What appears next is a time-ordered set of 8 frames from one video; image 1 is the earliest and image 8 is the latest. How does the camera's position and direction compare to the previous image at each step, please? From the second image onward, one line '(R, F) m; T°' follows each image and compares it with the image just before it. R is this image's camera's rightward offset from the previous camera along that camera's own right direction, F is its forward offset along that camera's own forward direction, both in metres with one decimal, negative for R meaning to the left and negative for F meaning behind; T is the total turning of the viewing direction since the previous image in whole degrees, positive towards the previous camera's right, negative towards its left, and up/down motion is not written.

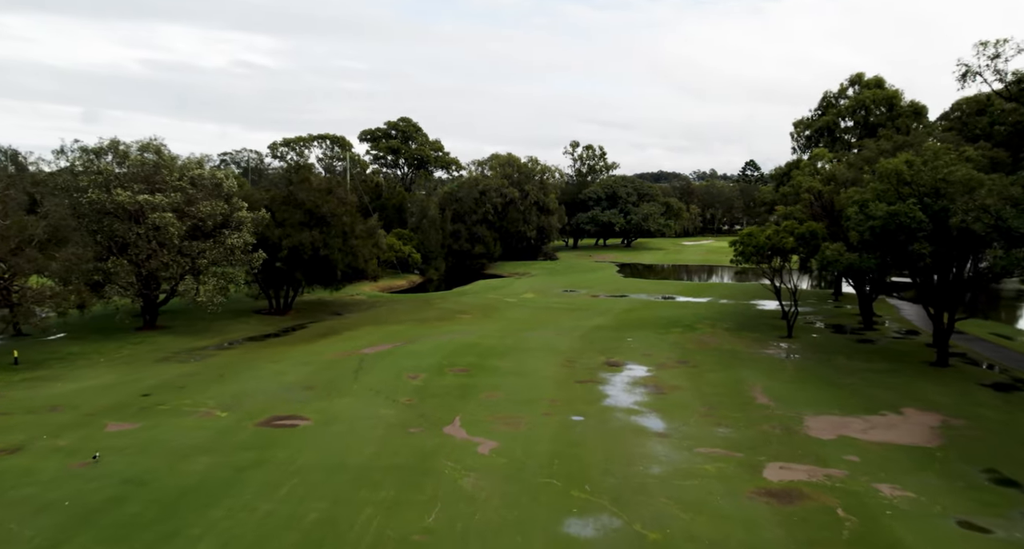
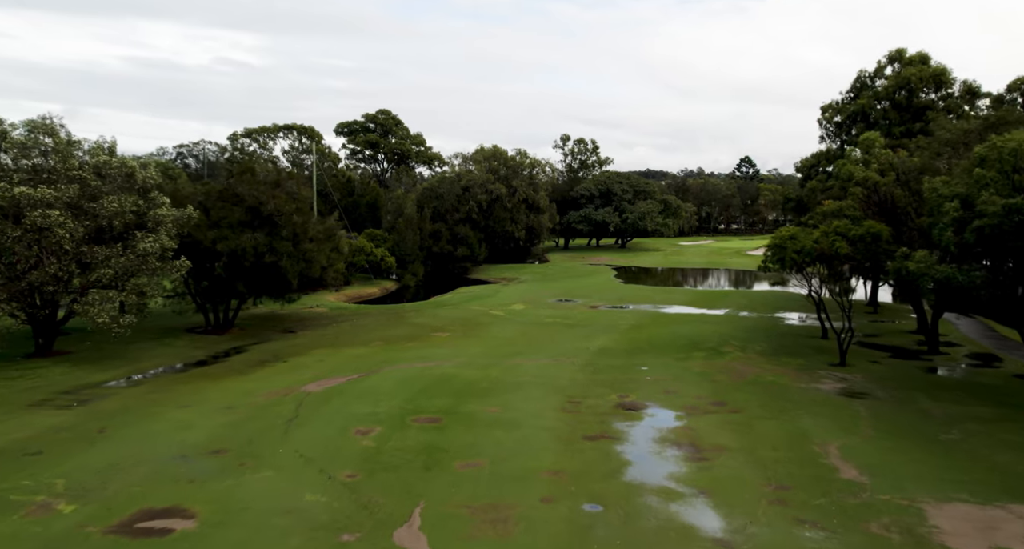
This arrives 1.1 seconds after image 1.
(0.0, +4.7) m; +1°
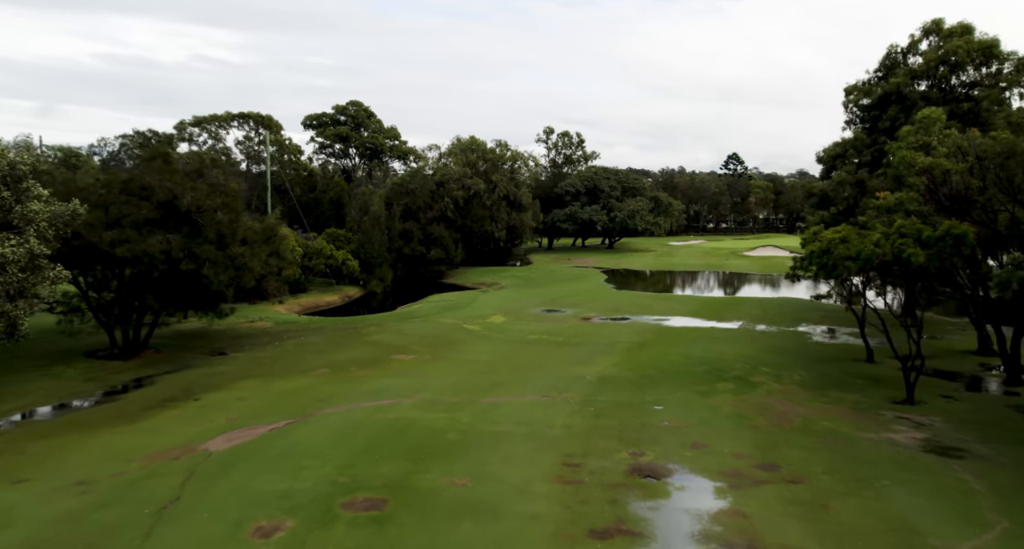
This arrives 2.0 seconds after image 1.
(+0.1, +4.3) m; +2°
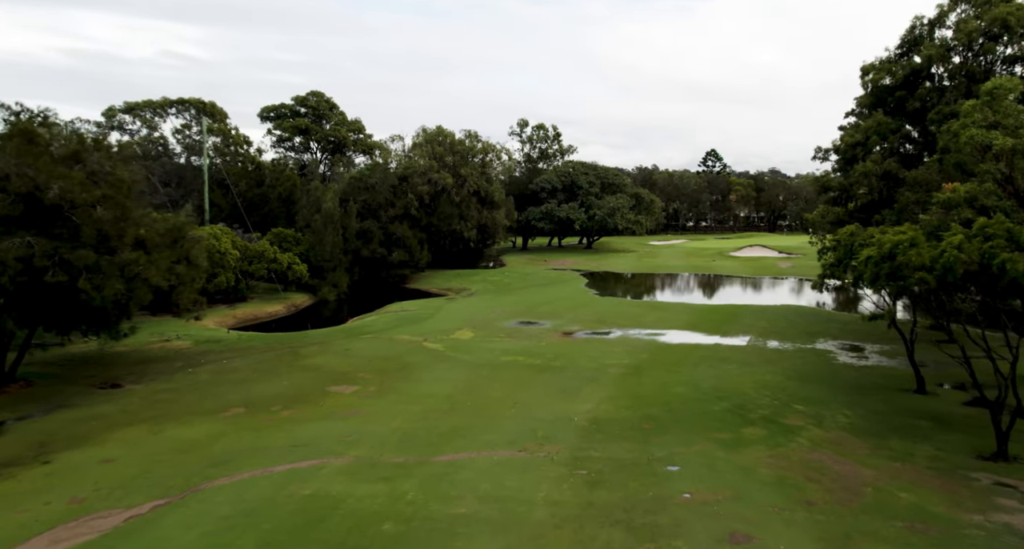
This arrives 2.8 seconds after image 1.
(+0.2, +3.9) m; +2°
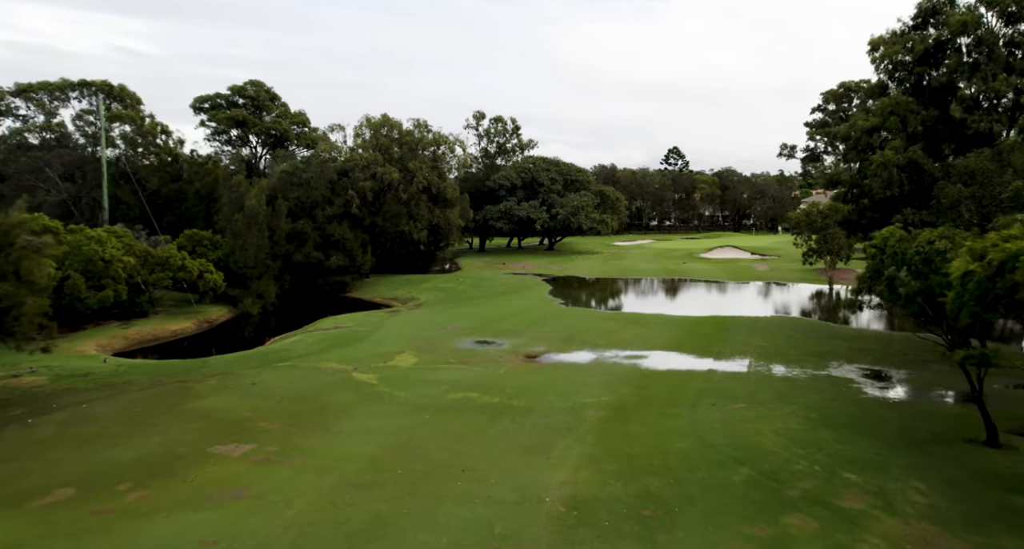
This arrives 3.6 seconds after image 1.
(+0.2, +4.0) m; +3°
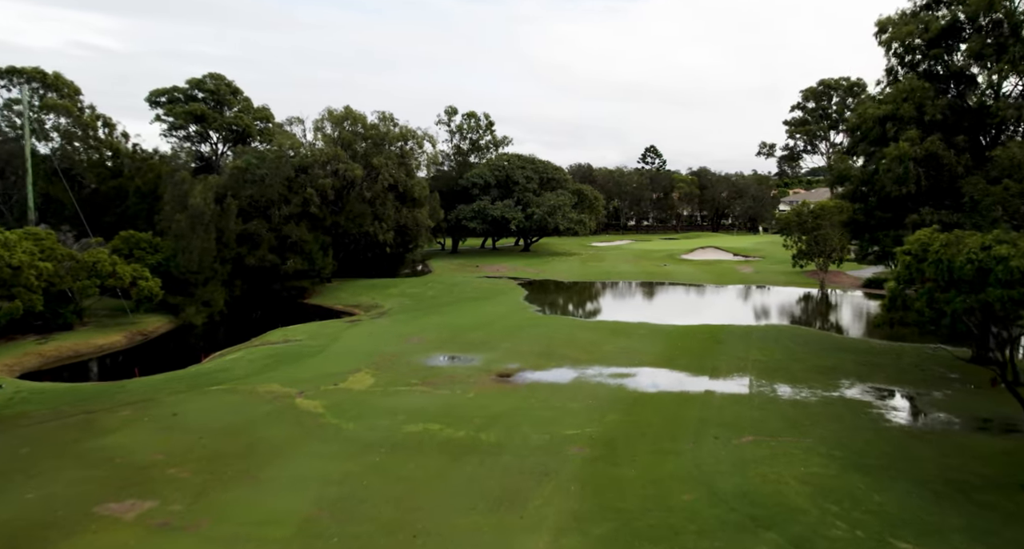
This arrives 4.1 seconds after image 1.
(+0.2, +2.3) m; +2°
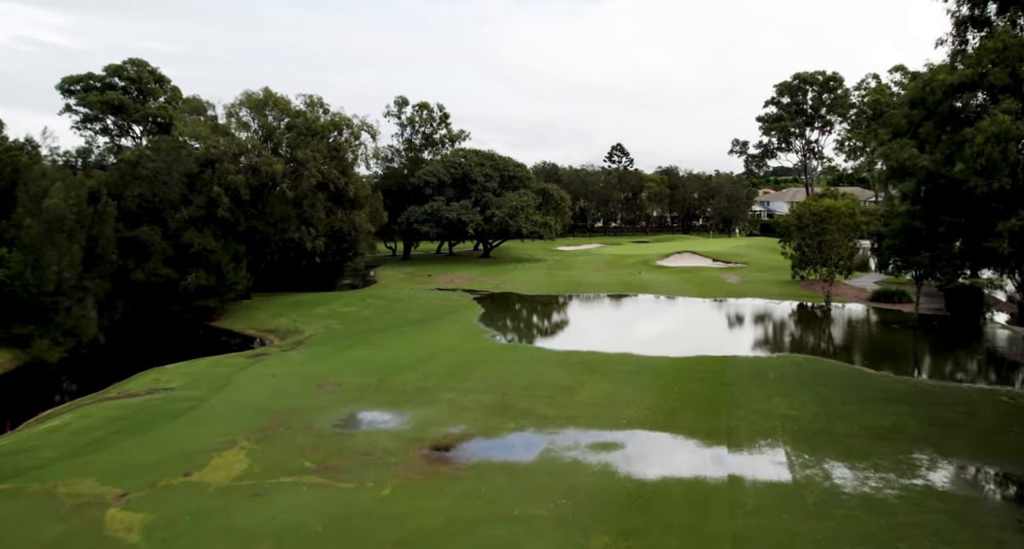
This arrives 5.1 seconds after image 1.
(+0.5, +5.0) m; +3°
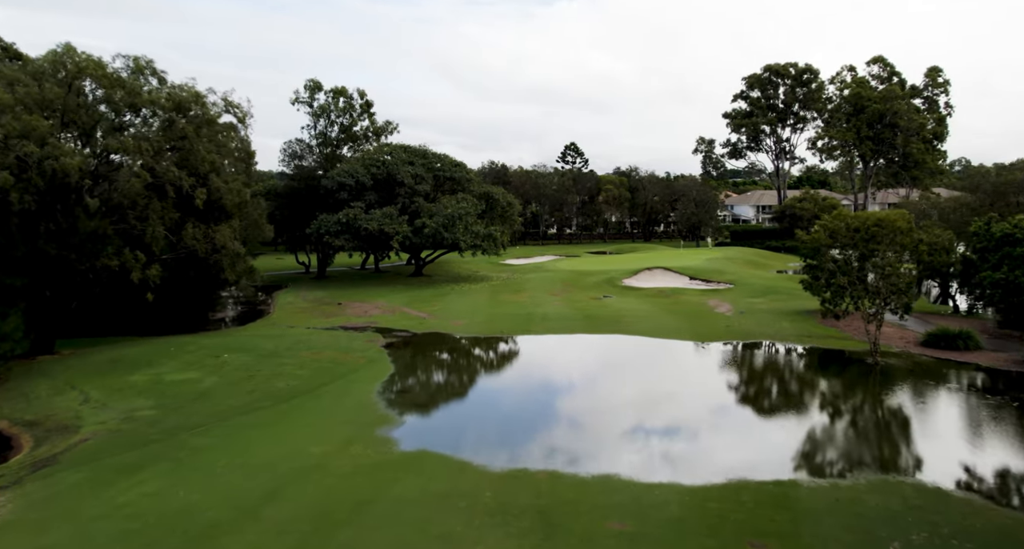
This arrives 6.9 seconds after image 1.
(+0.9, +8.1) m; +4°
